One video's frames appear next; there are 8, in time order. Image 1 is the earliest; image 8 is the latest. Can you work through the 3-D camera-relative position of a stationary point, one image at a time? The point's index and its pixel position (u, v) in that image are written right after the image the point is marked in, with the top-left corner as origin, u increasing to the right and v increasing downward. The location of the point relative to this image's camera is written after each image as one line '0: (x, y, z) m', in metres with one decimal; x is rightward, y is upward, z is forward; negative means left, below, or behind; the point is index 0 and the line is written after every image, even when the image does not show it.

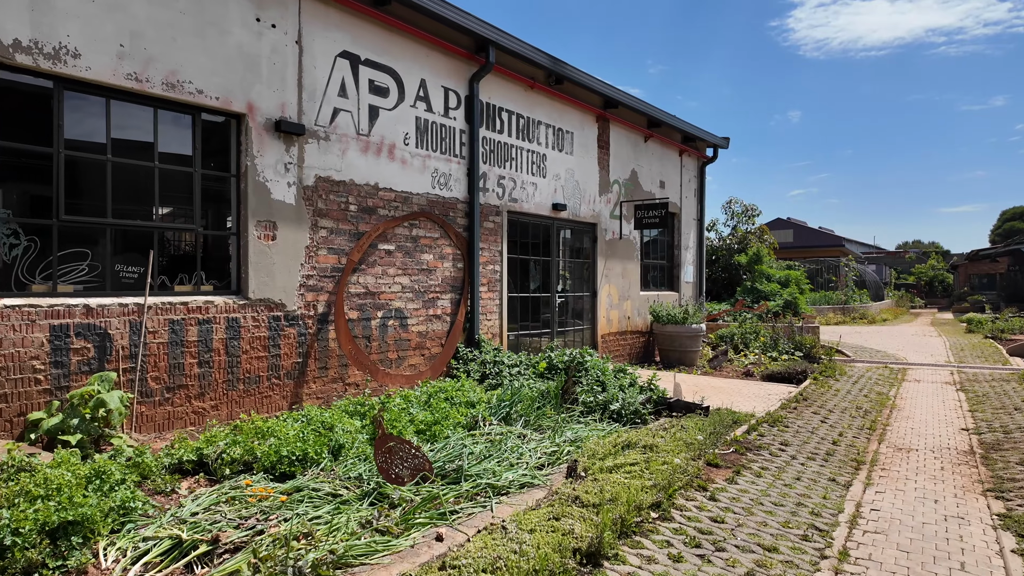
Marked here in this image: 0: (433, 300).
0: (-0.9, -0.2, +7.0) m
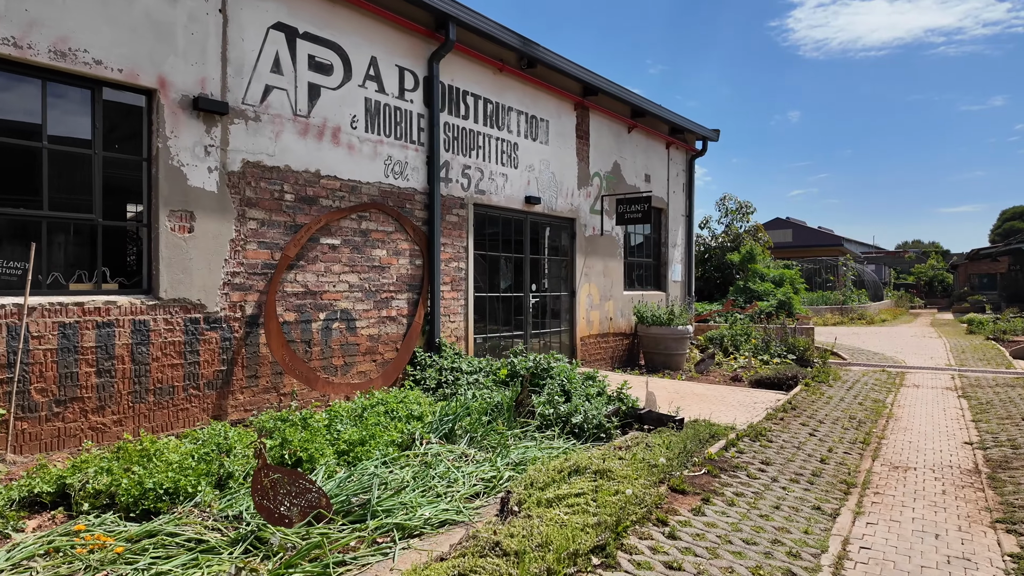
0: (-1.4, -0.1, +6.4) m
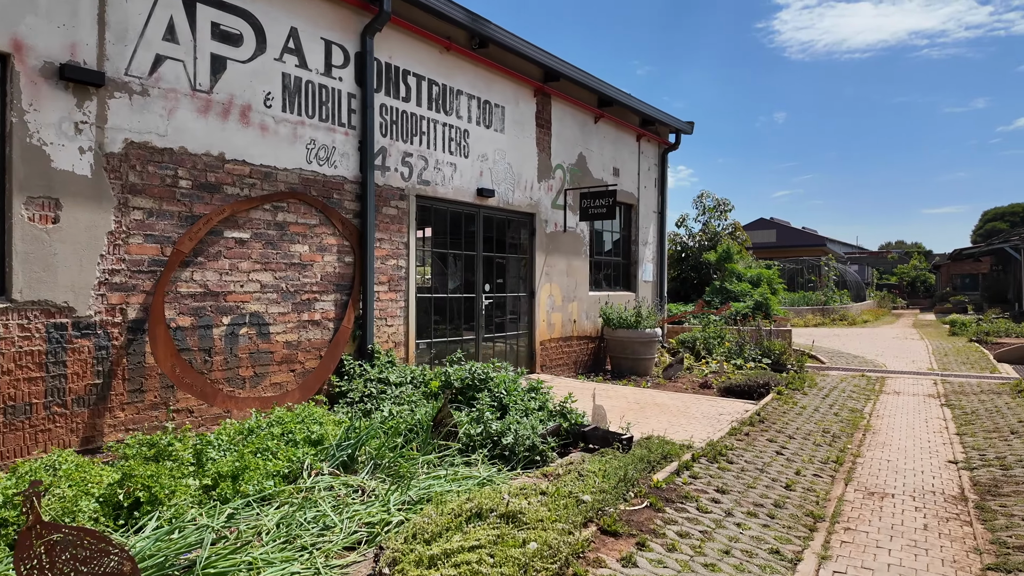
0: (-2.0, -0.1, +5.7) m
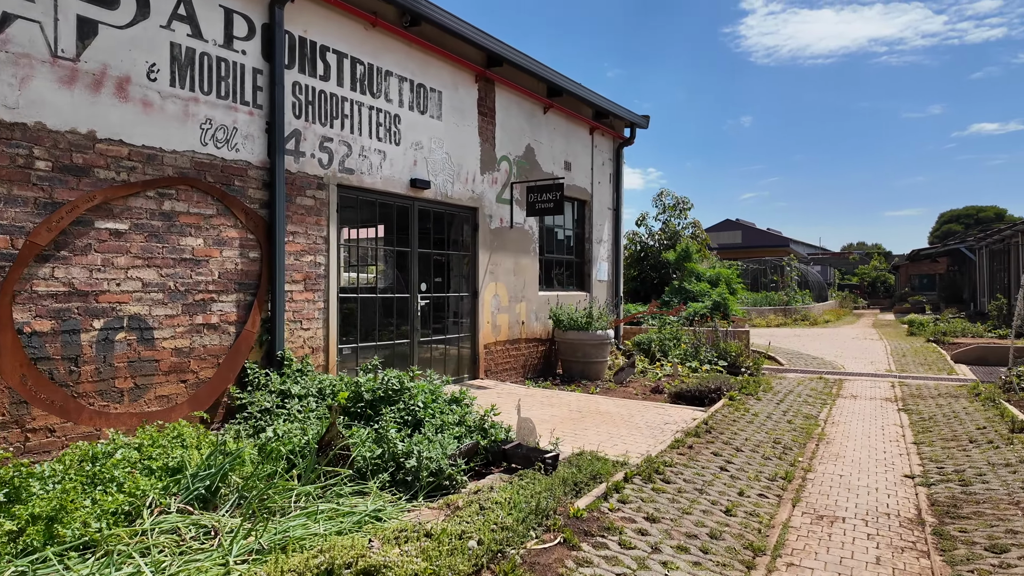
0: (-2.6, -0.1, +5.0) m
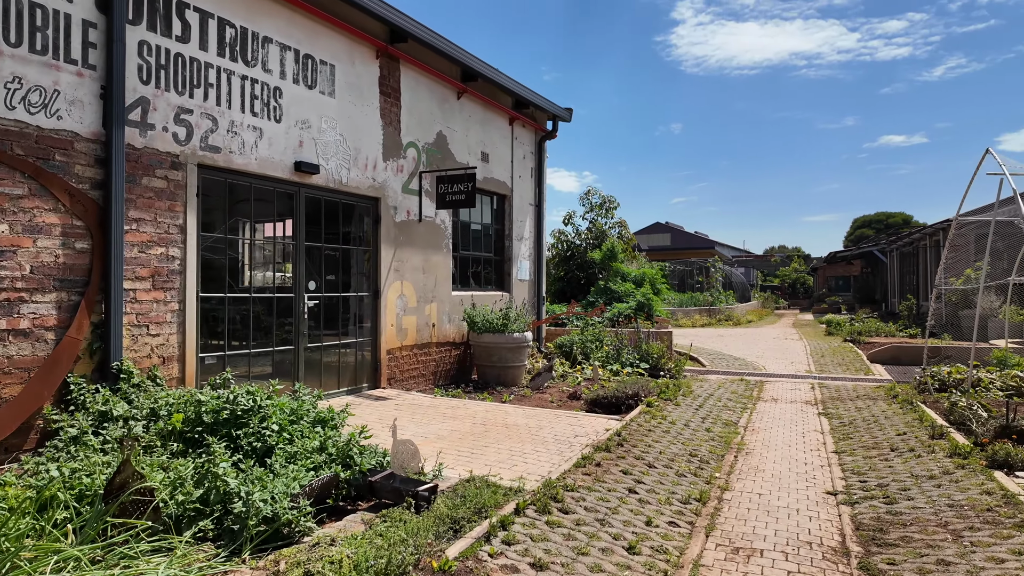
0: (-3.4, -0.1, +4.1) m
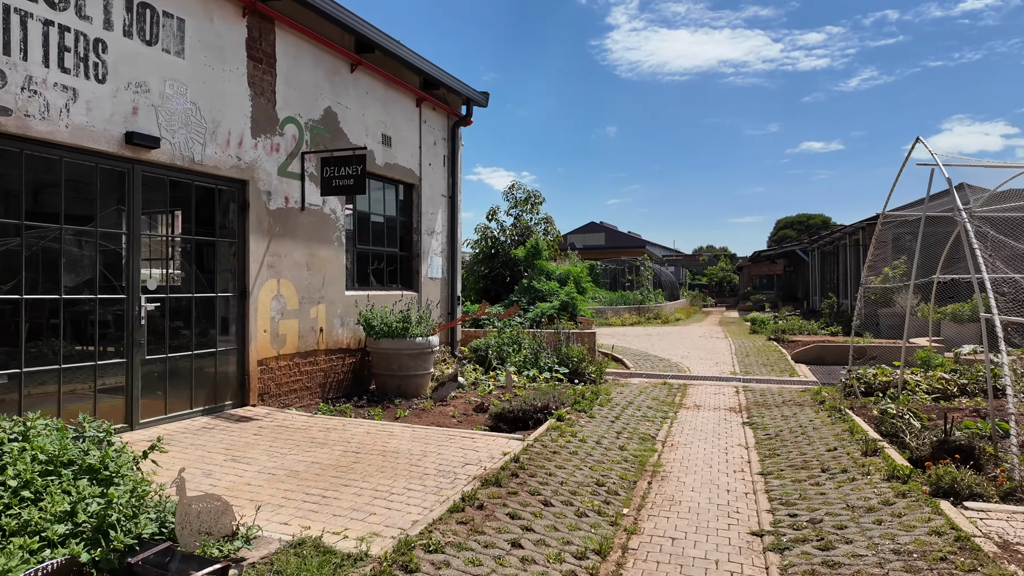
0: (-4.2, -0.1, +2.8) m
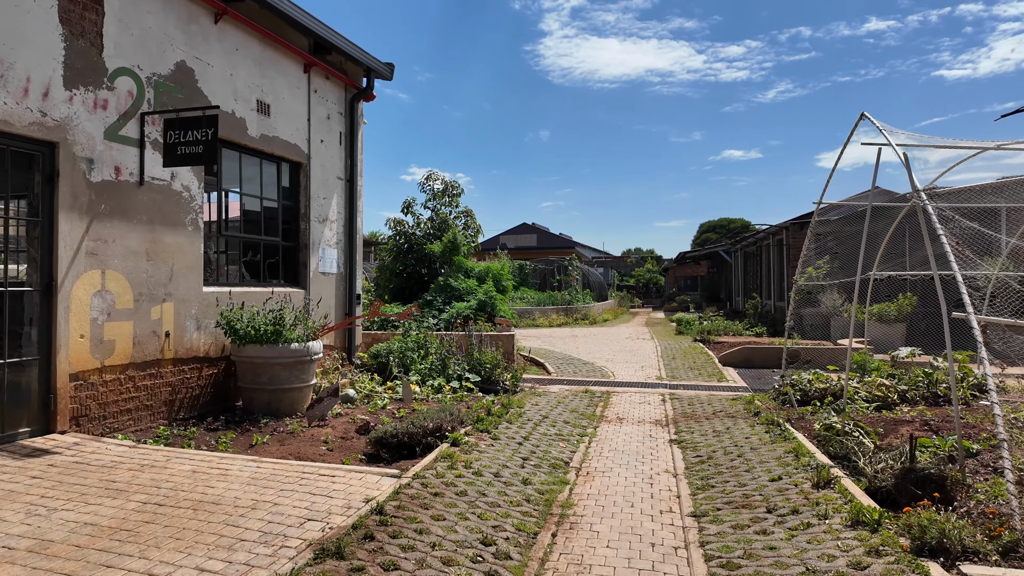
0: (-4.7, -0.1, +1.3) m
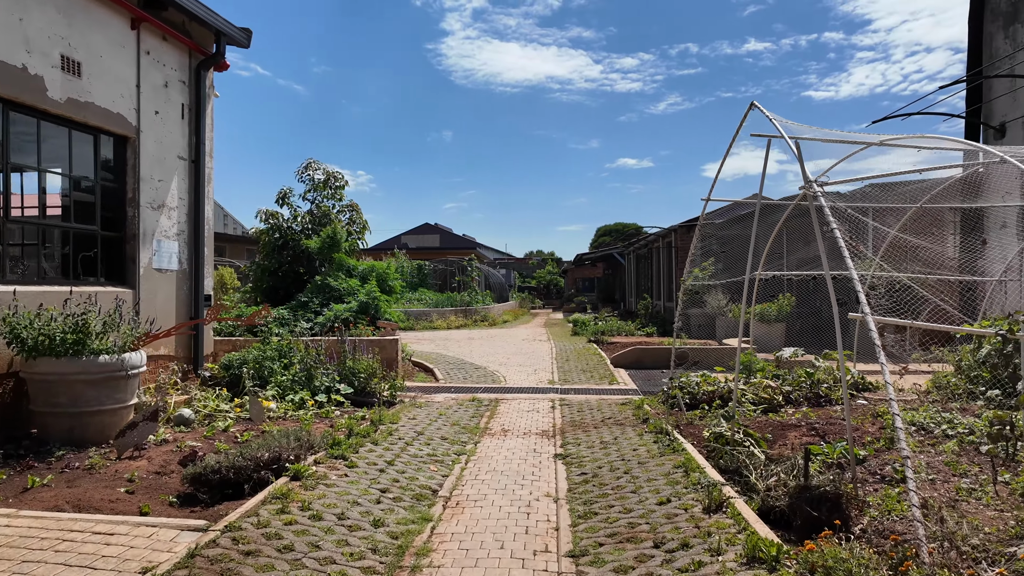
0: (-5.1, 0.0, -0.2) m
